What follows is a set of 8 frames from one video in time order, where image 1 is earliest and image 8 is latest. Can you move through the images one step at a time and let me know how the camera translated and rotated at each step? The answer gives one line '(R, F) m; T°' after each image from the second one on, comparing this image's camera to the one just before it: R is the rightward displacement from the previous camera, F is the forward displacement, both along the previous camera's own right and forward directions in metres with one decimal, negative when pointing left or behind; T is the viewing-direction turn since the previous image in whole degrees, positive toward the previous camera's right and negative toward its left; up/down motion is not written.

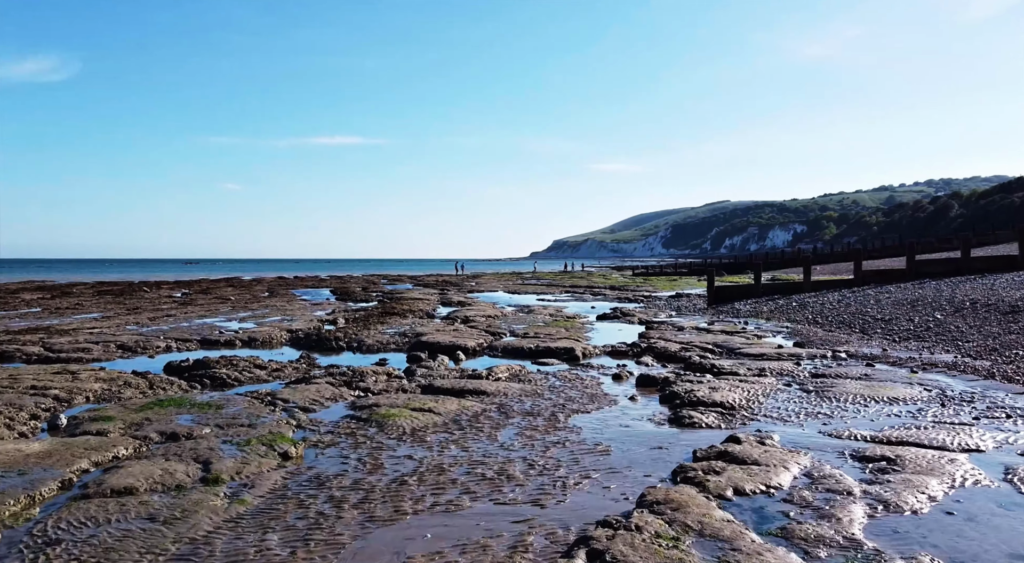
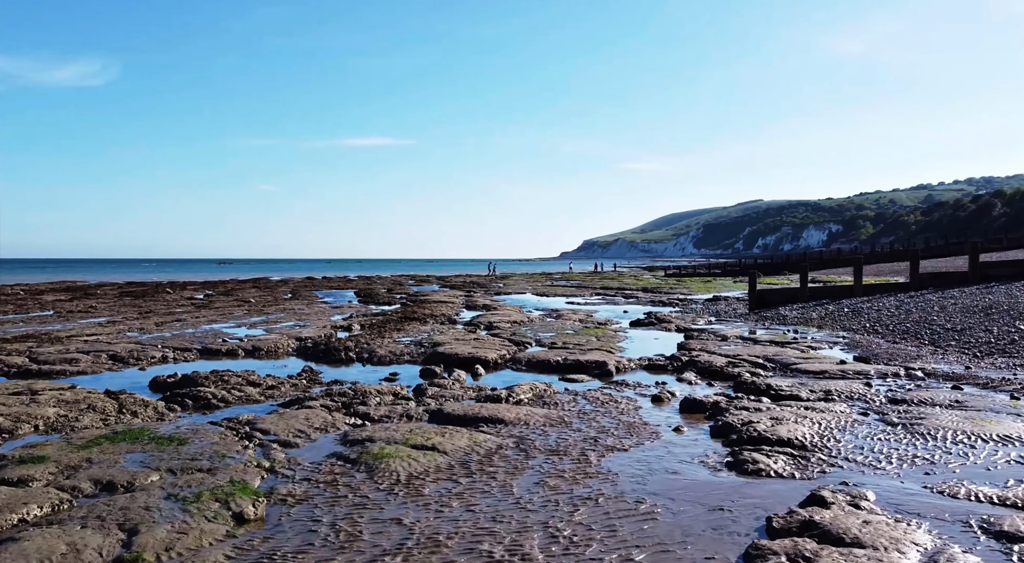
(+0.1, +2.4) m; -2°
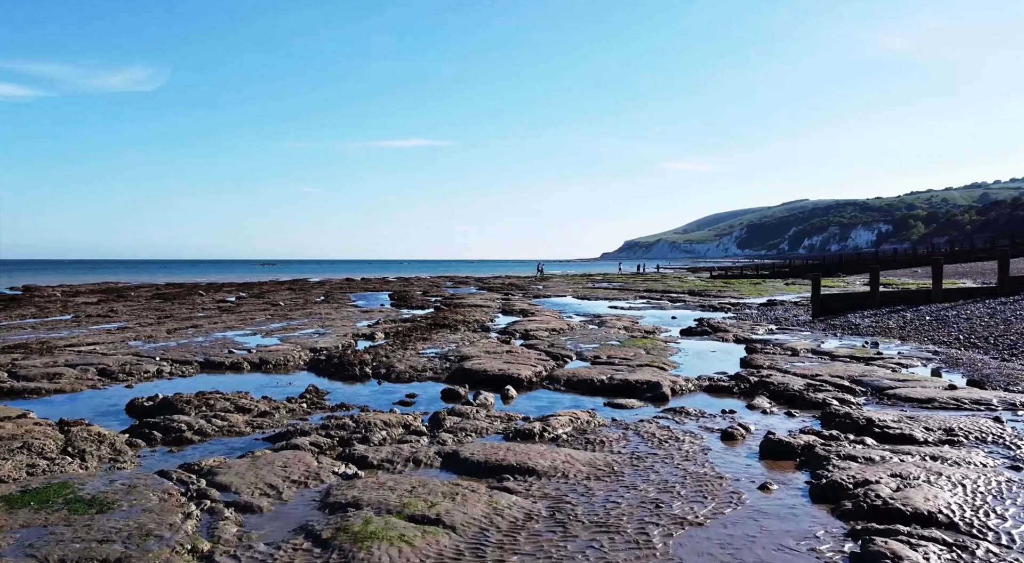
(+0.1, +3.0) m; -3°
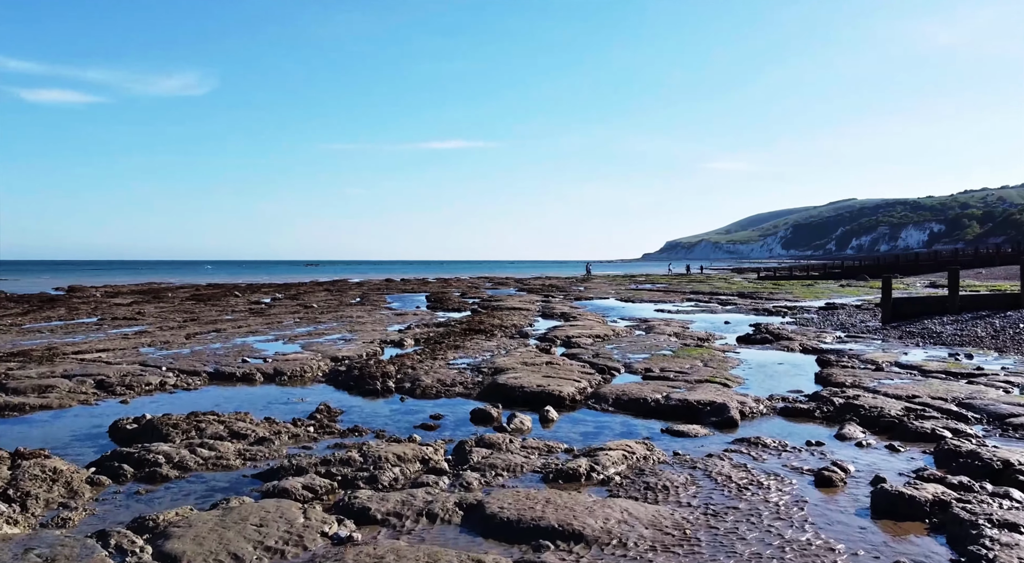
(0.0, +2.5) m; -3°
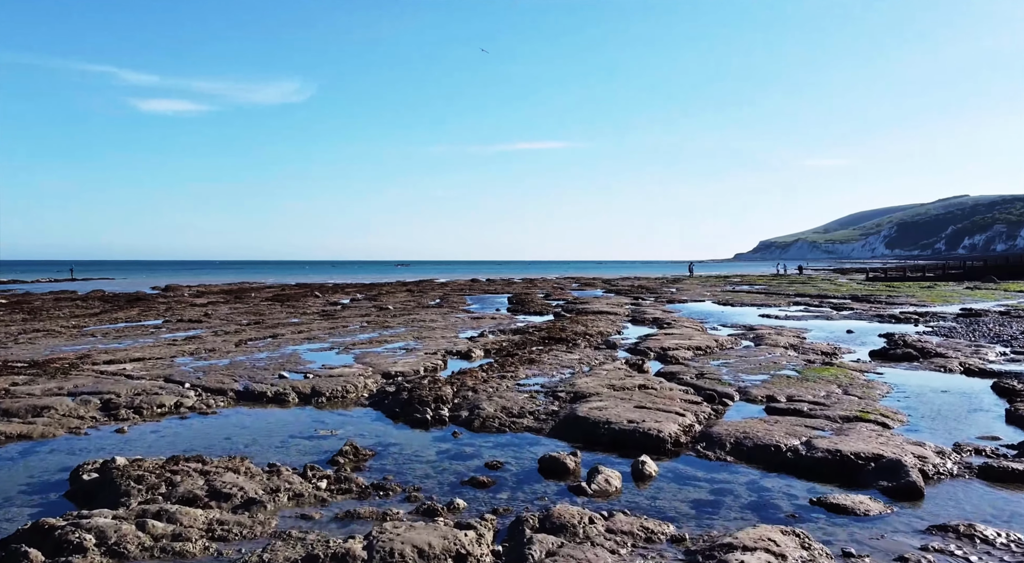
(+0.1, +3.9) m; -7°
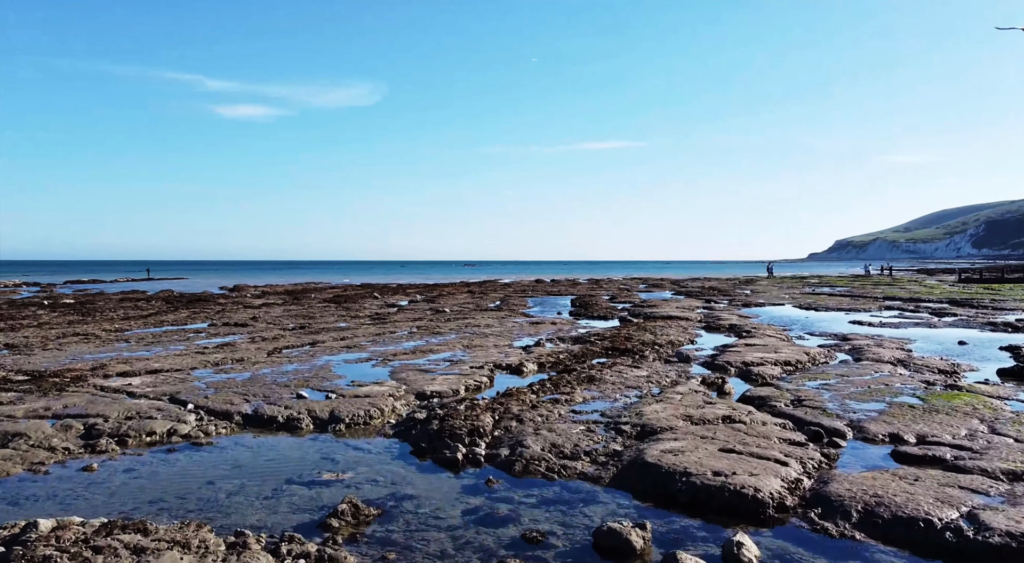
(+0.2, +3.0) m; -5°
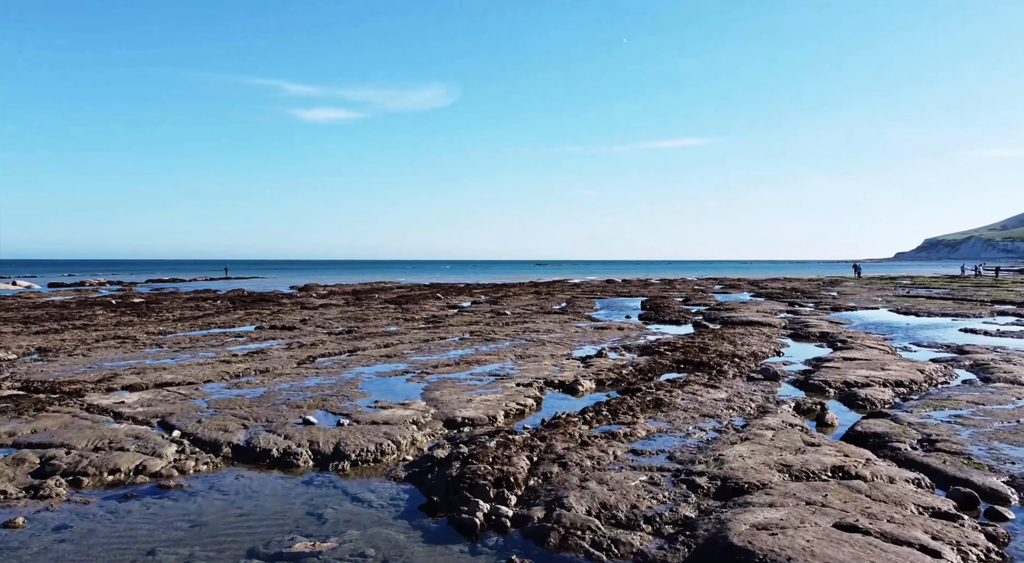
(+0.4, +3.0) m; -6°
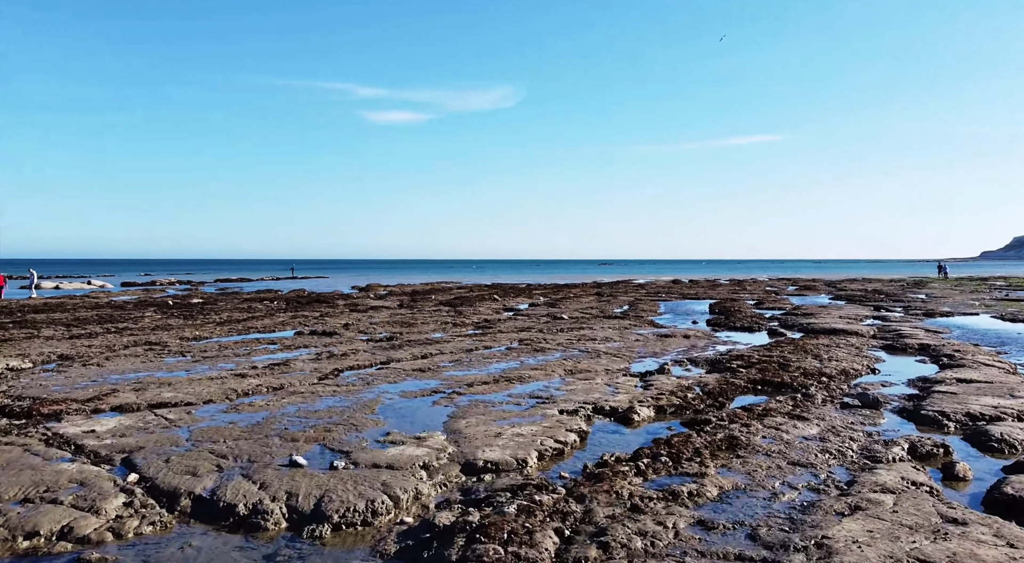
(+0.5, +2.8) m; -5°
